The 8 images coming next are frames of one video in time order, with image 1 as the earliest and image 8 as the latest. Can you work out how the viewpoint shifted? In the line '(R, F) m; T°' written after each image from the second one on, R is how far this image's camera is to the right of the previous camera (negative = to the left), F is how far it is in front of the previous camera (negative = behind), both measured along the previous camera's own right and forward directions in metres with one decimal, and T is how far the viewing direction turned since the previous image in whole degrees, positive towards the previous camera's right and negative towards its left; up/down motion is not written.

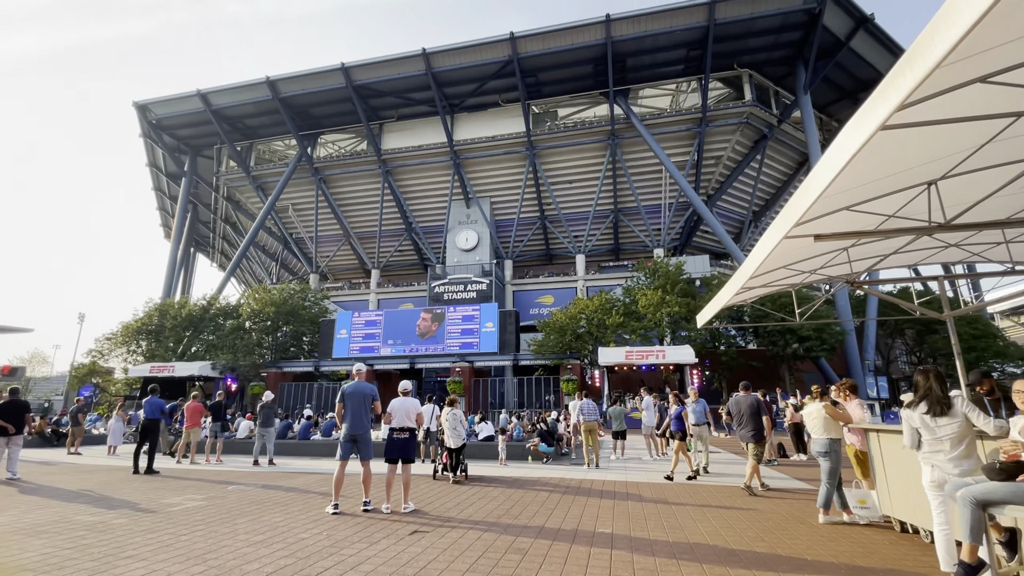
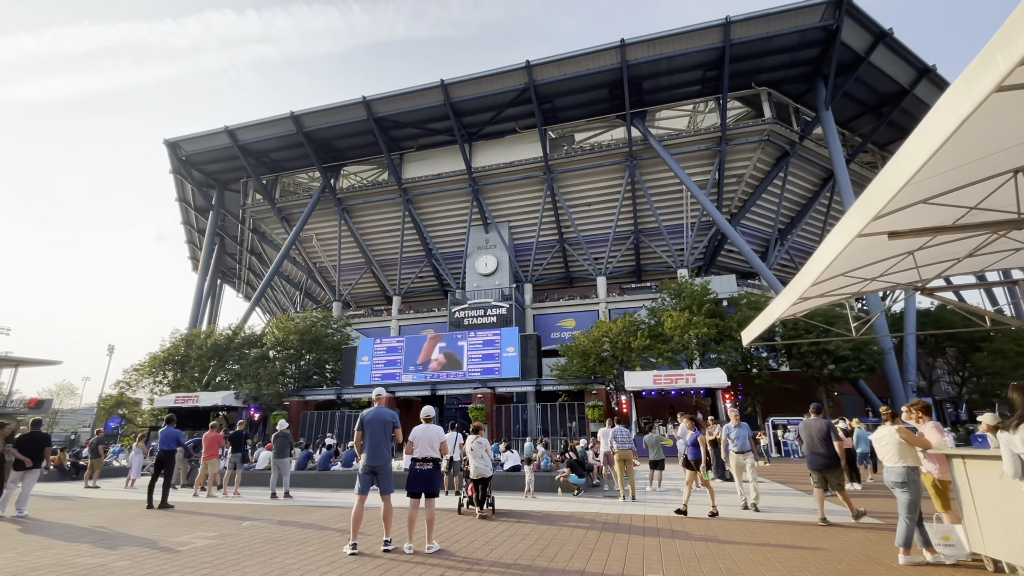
(-0.1, +0.4) m; -2°
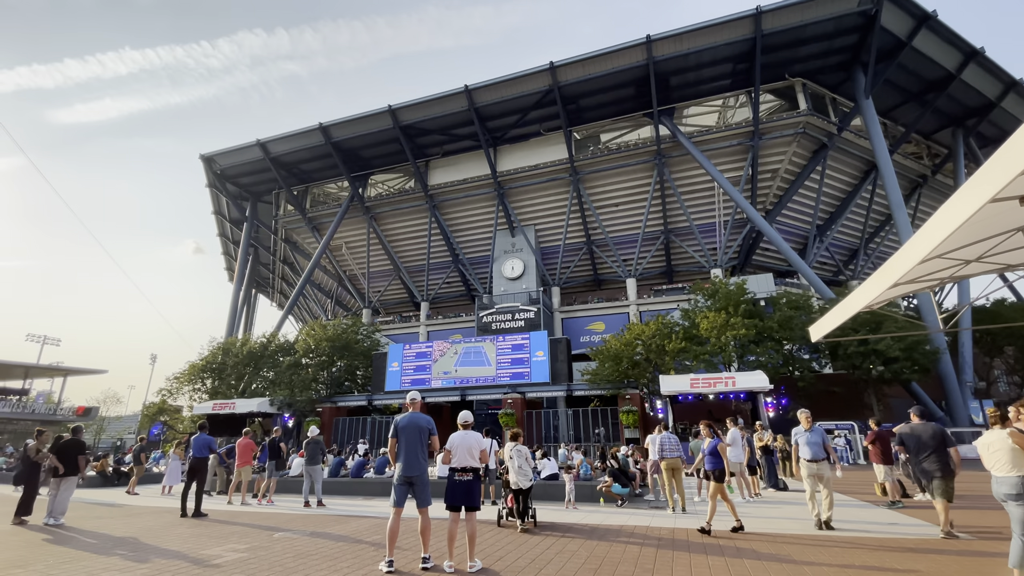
(-0.2, +0.4) m; -3°
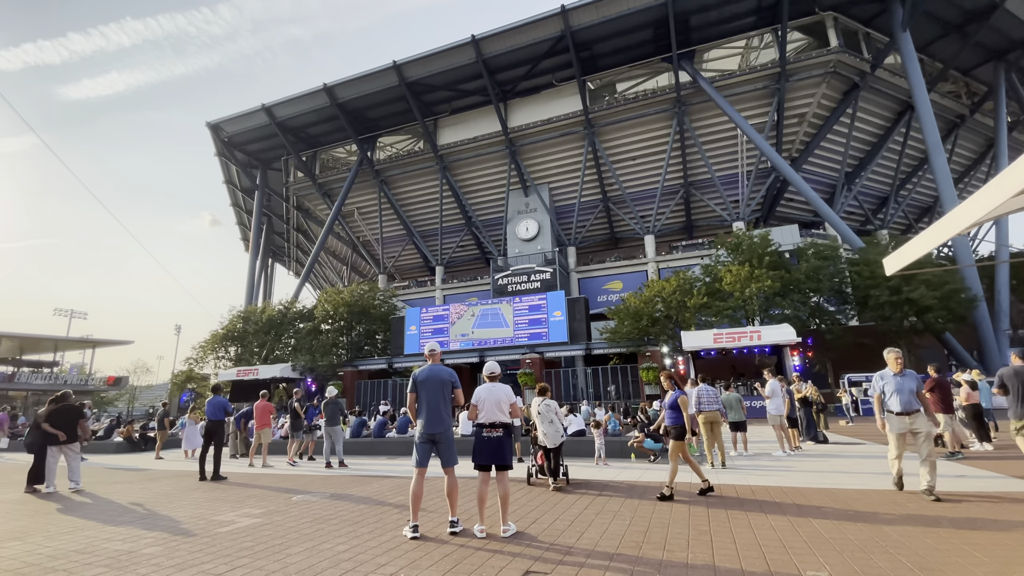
(-0.1, +0.6) m; -2°
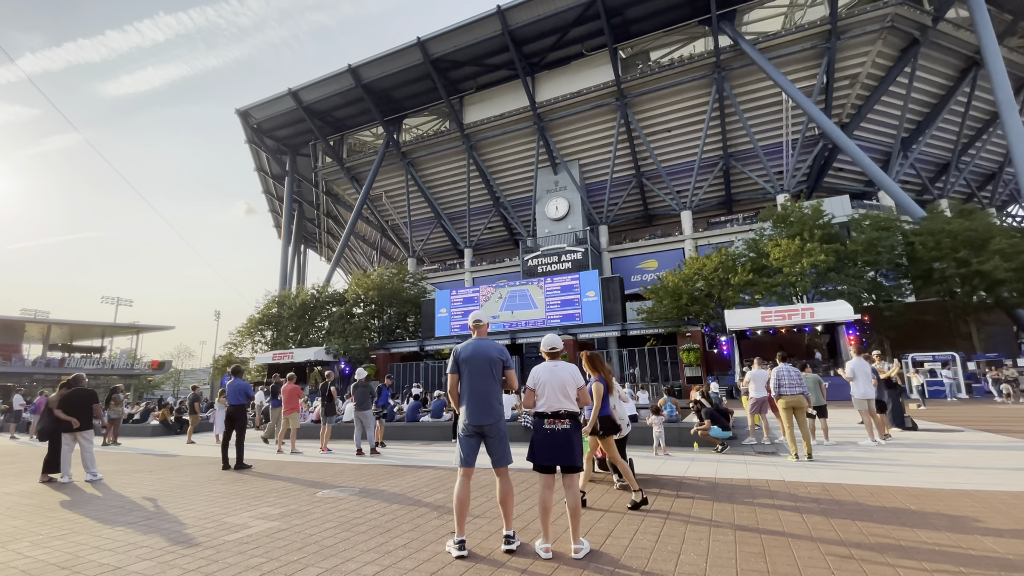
(-0.2, +0.8) m; -3°
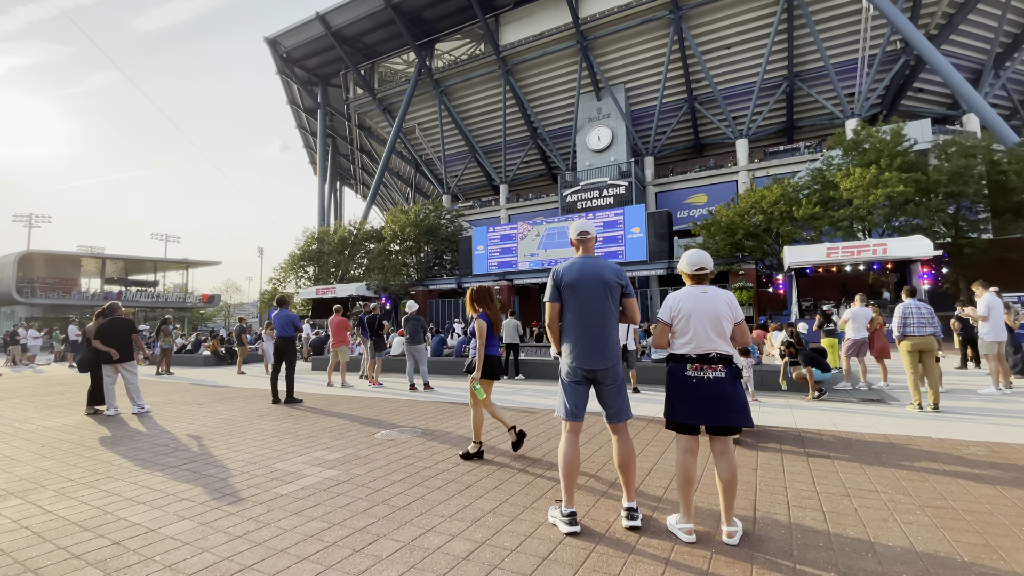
(-0.4, +0.8) m; -4°
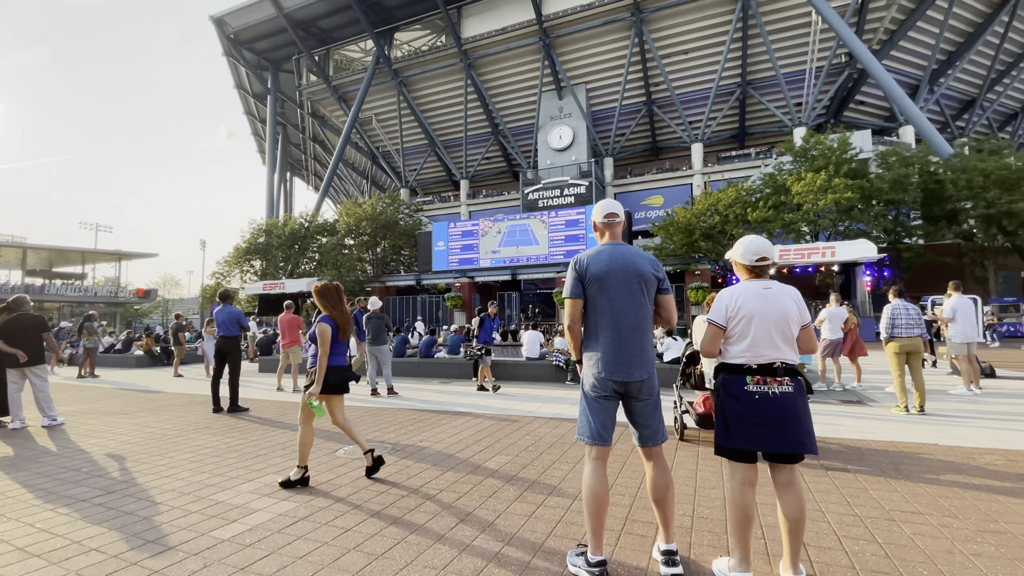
(-0.2, +0.5) m; +5°
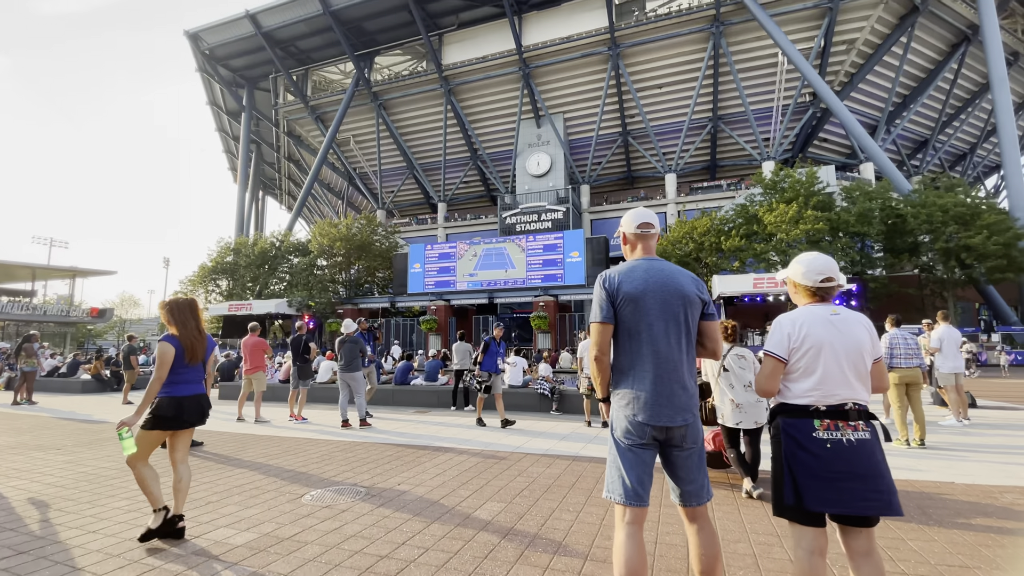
(-0.1, +0.3) m; +3°
